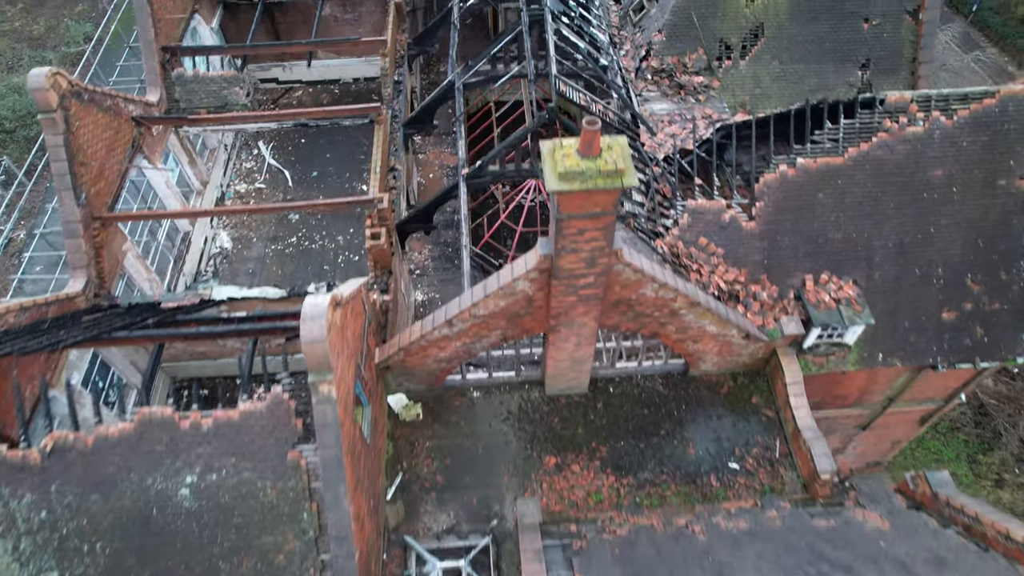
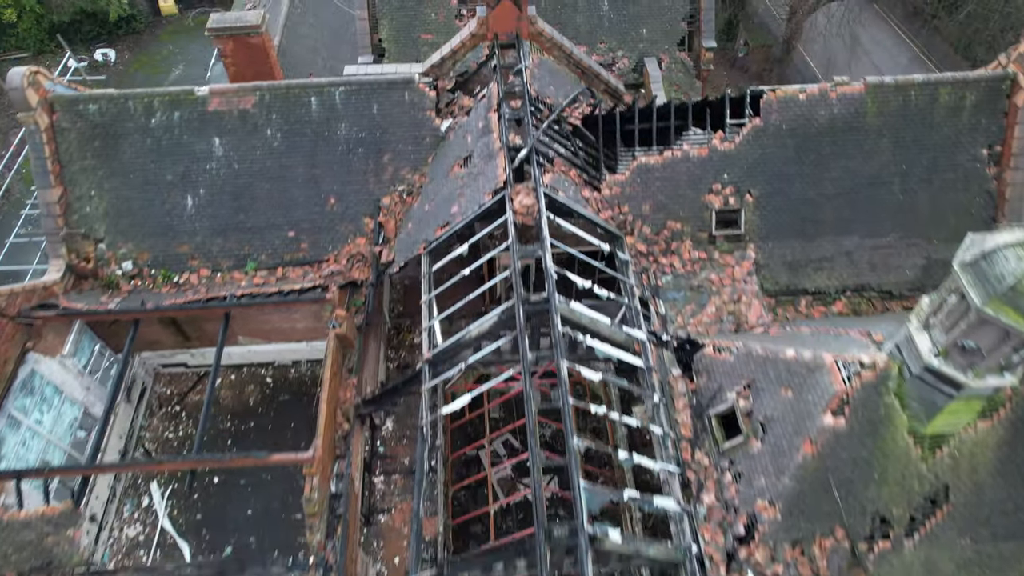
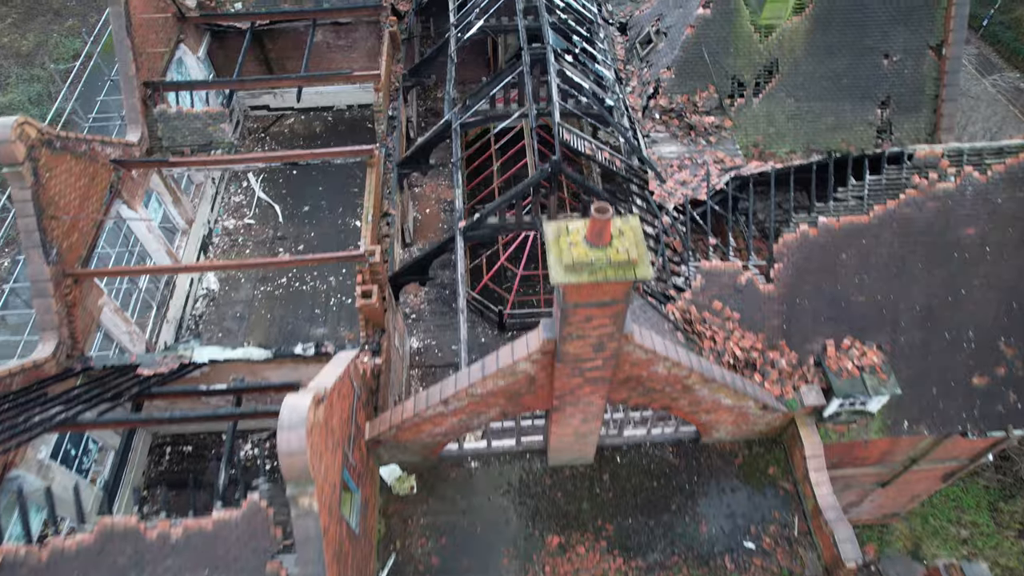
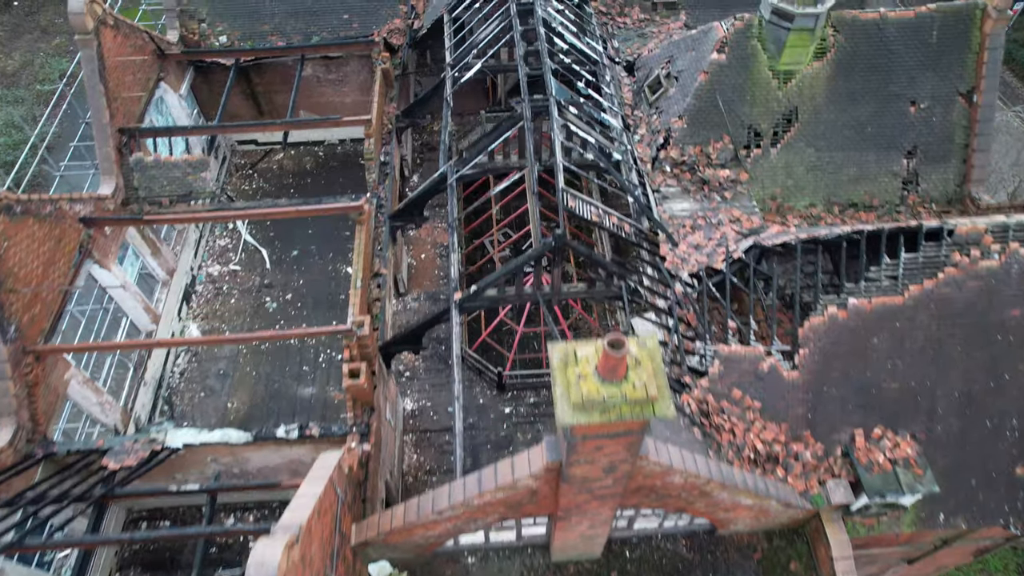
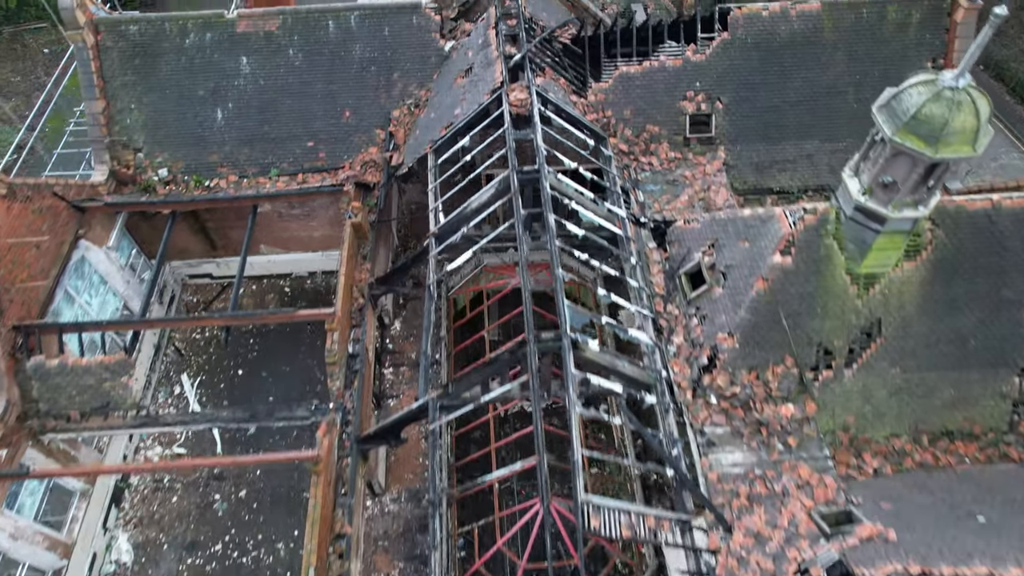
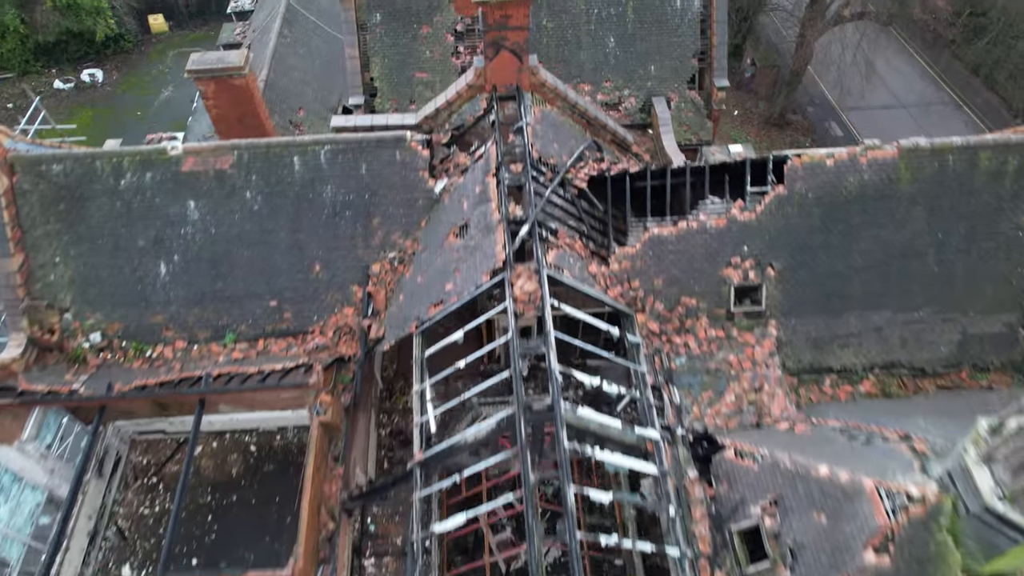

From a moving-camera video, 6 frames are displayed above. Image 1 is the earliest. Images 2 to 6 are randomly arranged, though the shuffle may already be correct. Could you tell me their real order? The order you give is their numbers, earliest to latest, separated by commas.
3, 4, 5, 2, 6
